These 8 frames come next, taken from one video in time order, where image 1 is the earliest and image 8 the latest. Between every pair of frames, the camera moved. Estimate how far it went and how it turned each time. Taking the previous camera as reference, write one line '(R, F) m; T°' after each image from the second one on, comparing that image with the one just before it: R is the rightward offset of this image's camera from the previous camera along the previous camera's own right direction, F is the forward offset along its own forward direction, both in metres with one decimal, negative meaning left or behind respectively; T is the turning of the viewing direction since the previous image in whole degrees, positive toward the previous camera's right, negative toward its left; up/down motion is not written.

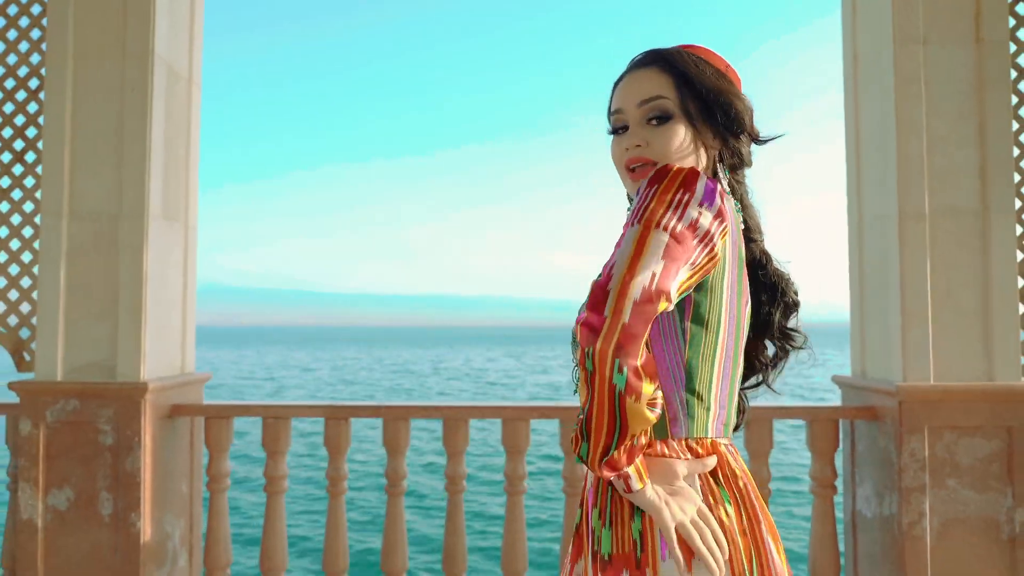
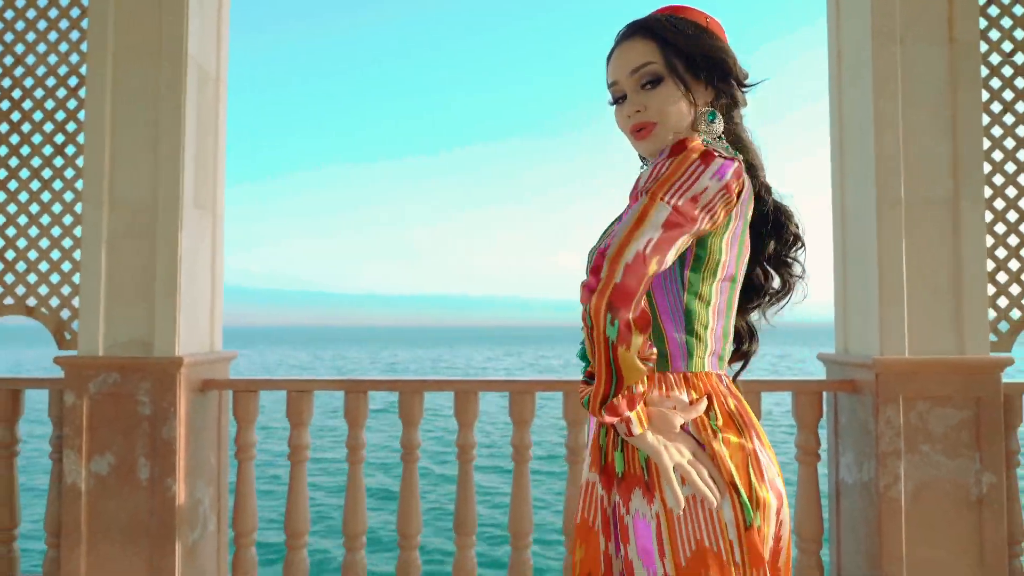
(0.0, -0.2) m; 0°
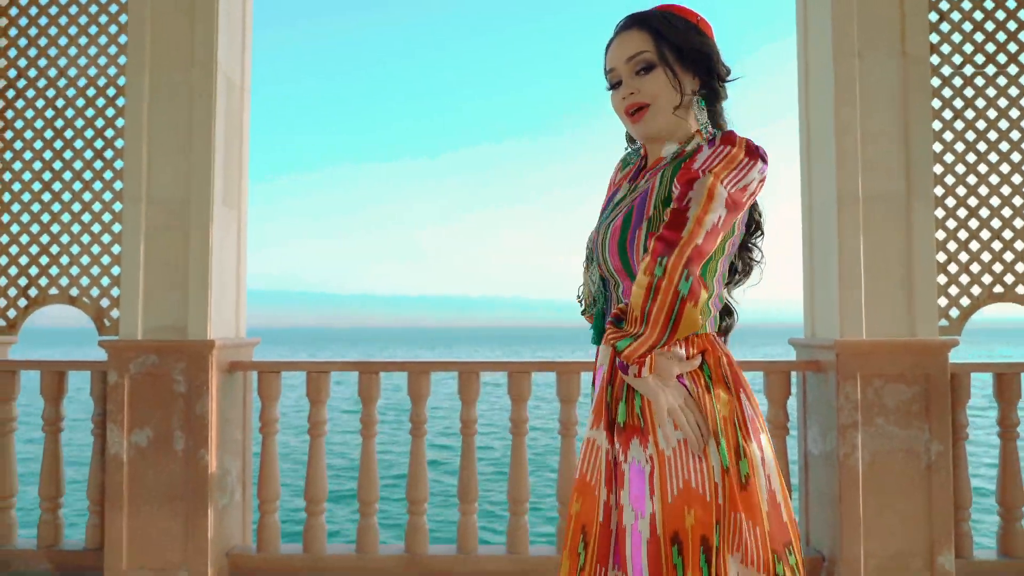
(0.0, -0.3) m; 0°
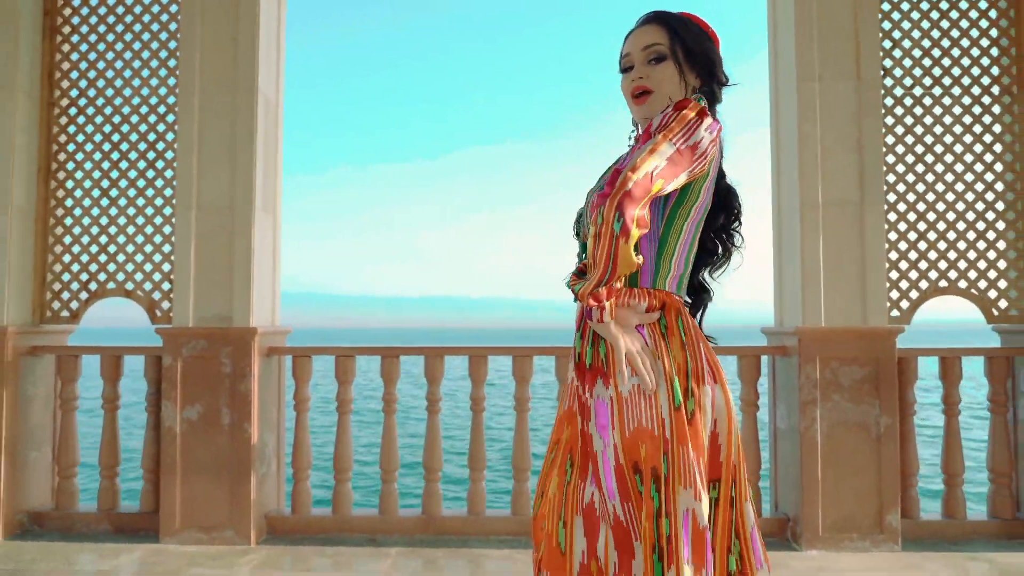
(0.0, -0.4) m; 0°
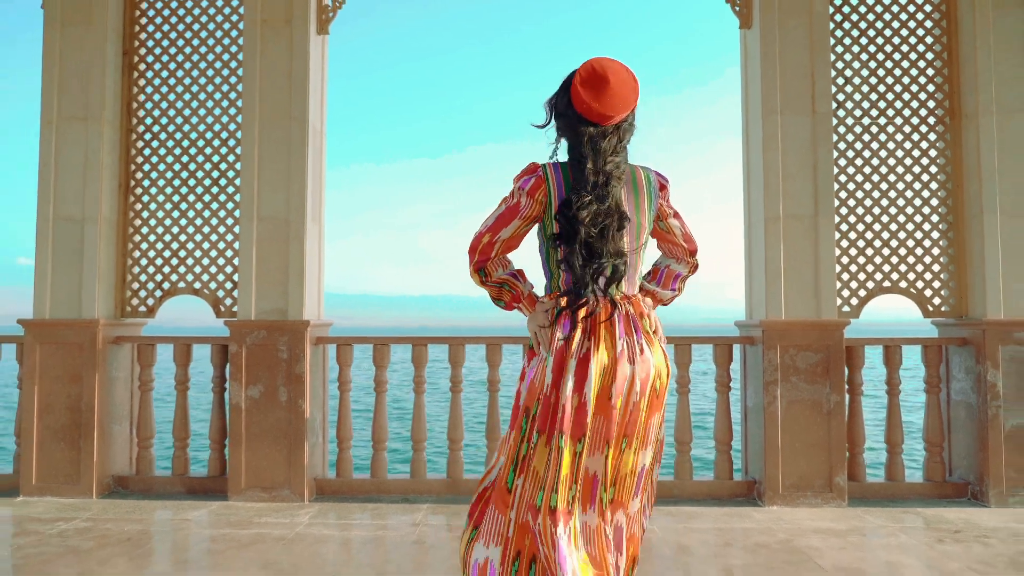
(0.0, -0.6) m; 0°
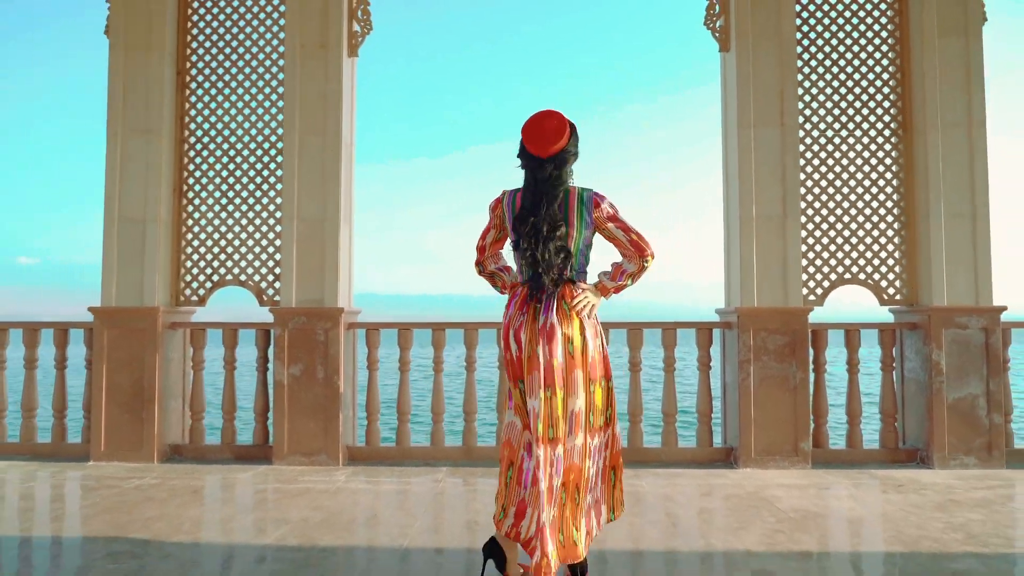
(0.0, -0.5) m; 0°
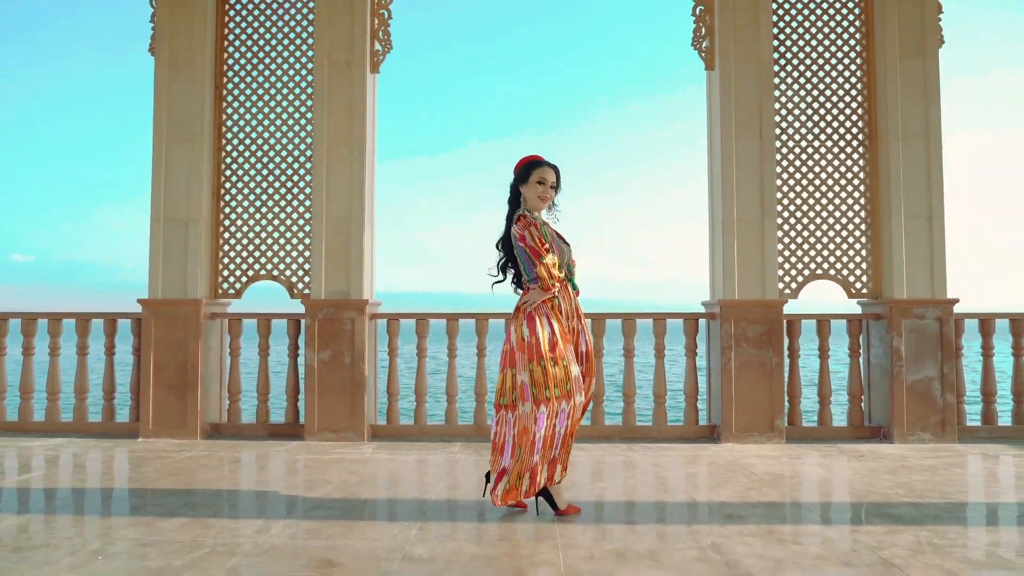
(-0.1, -0.5) m; 0°
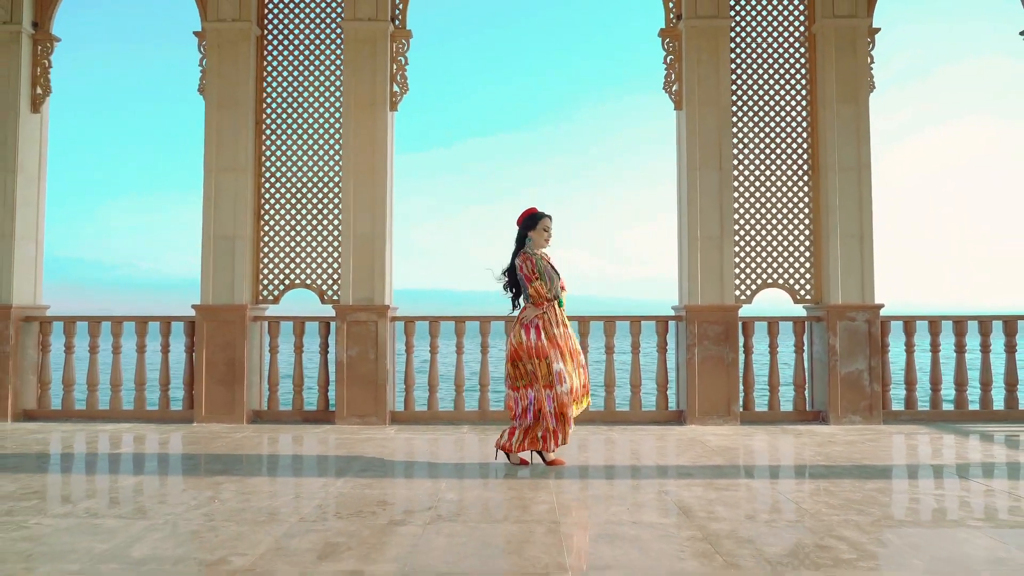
(-0.1, -0.8) m; +1°
